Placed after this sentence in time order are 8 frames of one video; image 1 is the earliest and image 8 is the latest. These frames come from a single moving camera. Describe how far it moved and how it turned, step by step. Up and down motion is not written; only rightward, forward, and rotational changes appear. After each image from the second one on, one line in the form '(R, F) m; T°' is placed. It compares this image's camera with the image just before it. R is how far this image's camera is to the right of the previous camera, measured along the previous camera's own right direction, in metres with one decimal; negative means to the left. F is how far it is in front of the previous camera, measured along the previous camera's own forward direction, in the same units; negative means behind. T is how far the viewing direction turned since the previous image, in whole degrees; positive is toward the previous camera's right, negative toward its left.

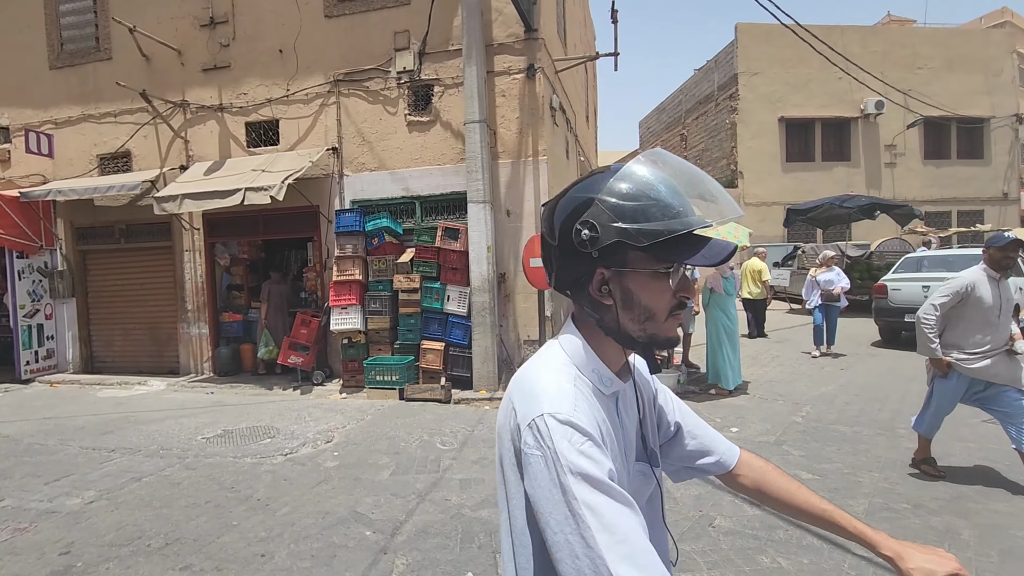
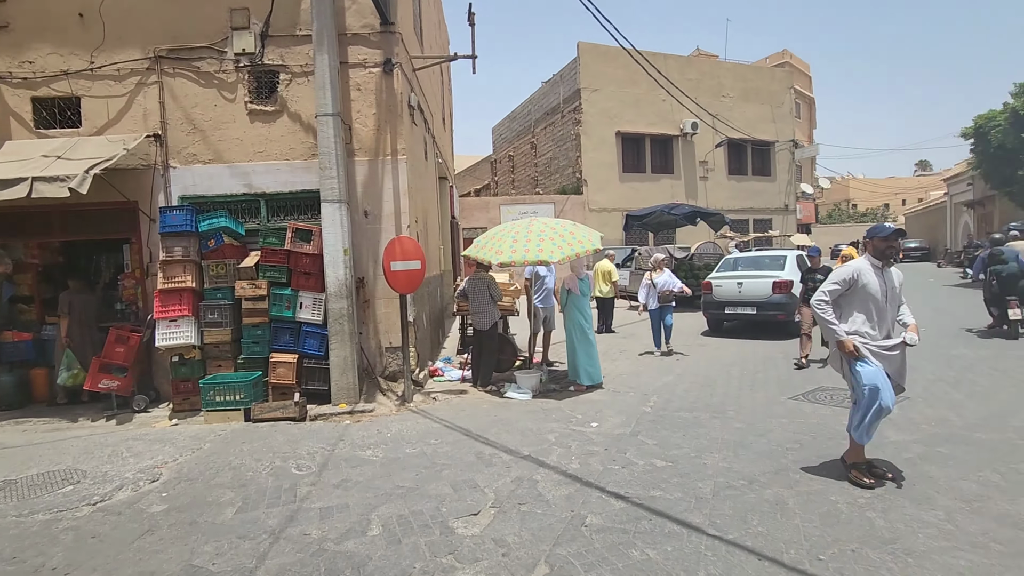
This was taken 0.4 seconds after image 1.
(0.0, +0.1) m; +15°
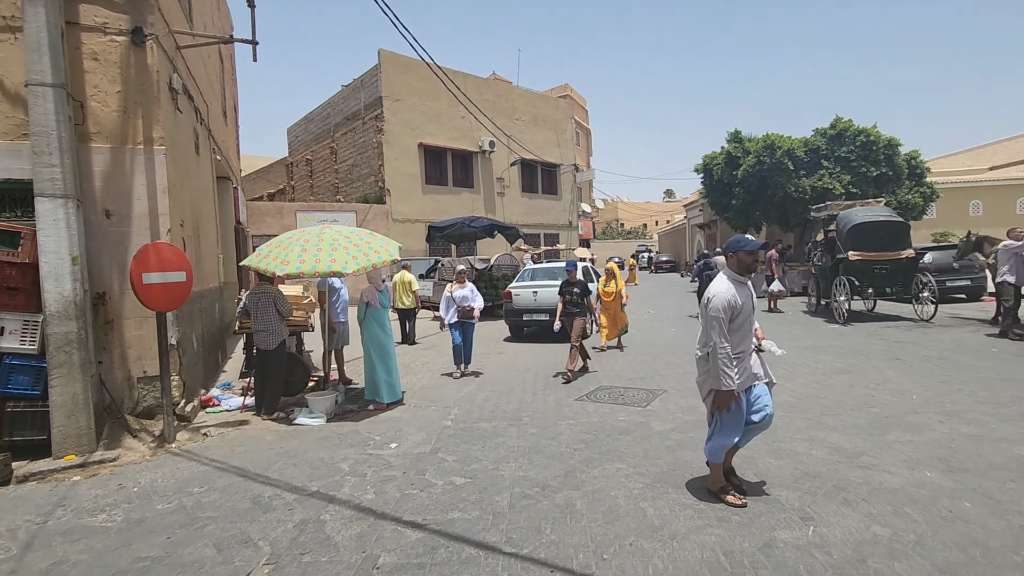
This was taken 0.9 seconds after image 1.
(+0.1, +0.2) m; +21°
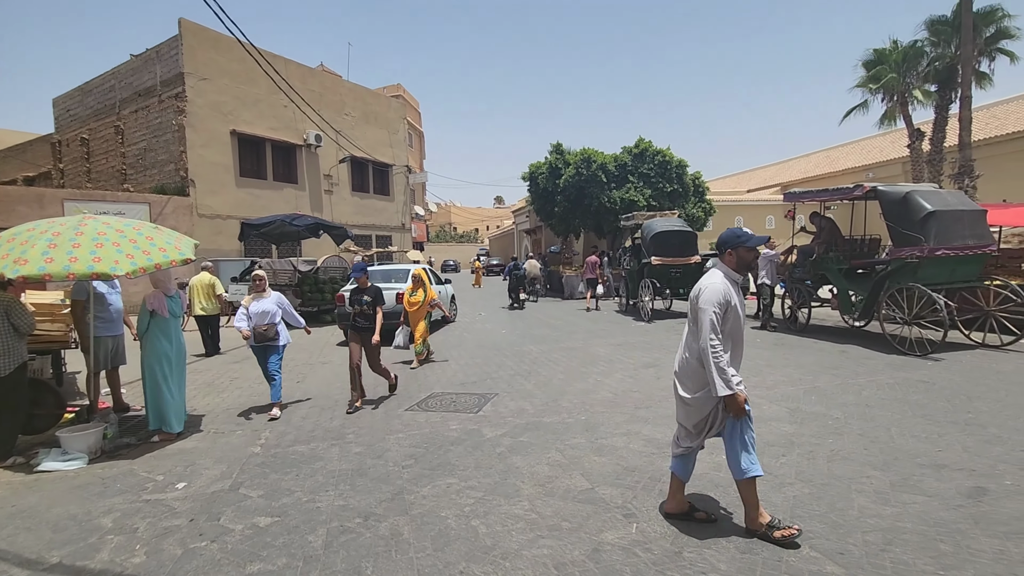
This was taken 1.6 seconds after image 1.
(+0.1, +0.3) m; +18°
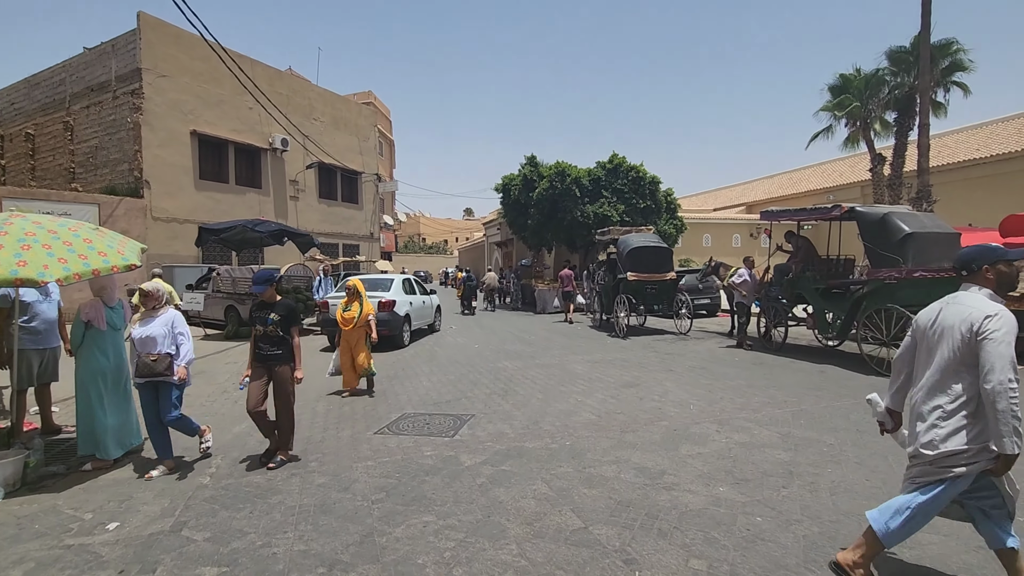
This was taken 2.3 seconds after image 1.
(-0.1, +0.4) m; +3°
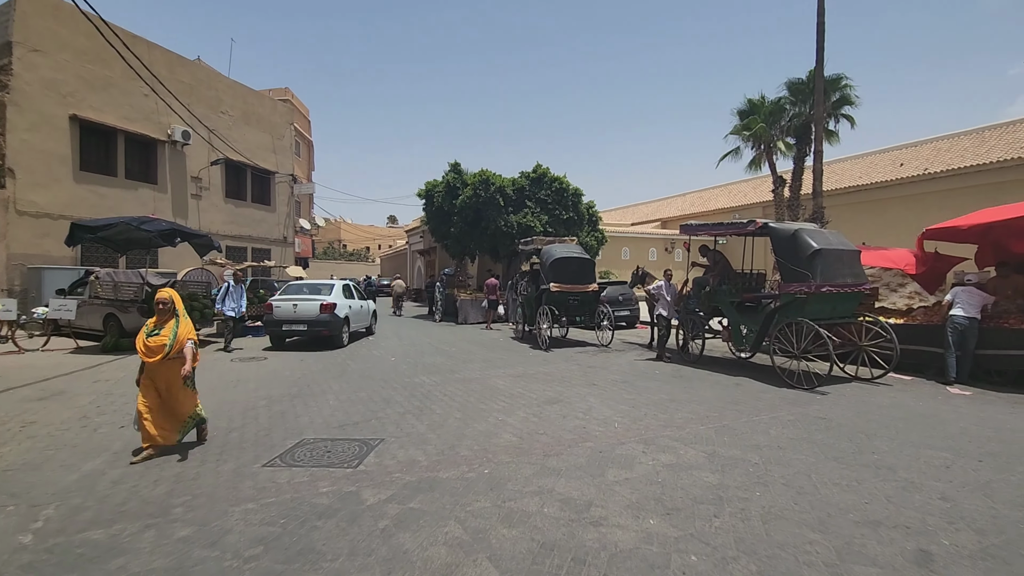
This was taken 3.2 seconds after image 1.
(+0.1, +0.5) m; +8°
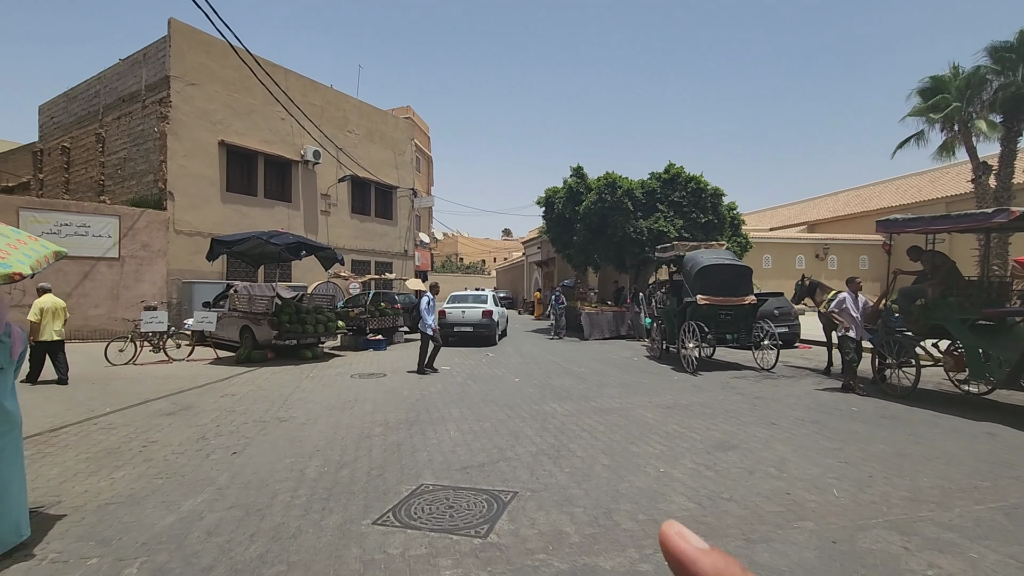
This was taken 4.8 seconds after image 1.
(-0.5, +1.3) m; -12°
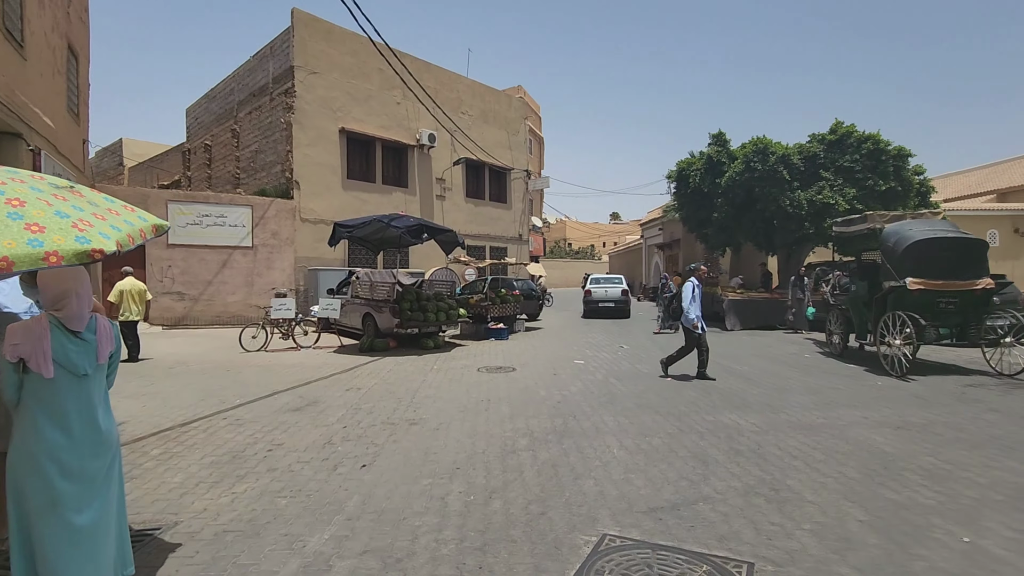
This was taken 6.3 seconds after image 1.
(-0.7, +1.3) m; -11°
